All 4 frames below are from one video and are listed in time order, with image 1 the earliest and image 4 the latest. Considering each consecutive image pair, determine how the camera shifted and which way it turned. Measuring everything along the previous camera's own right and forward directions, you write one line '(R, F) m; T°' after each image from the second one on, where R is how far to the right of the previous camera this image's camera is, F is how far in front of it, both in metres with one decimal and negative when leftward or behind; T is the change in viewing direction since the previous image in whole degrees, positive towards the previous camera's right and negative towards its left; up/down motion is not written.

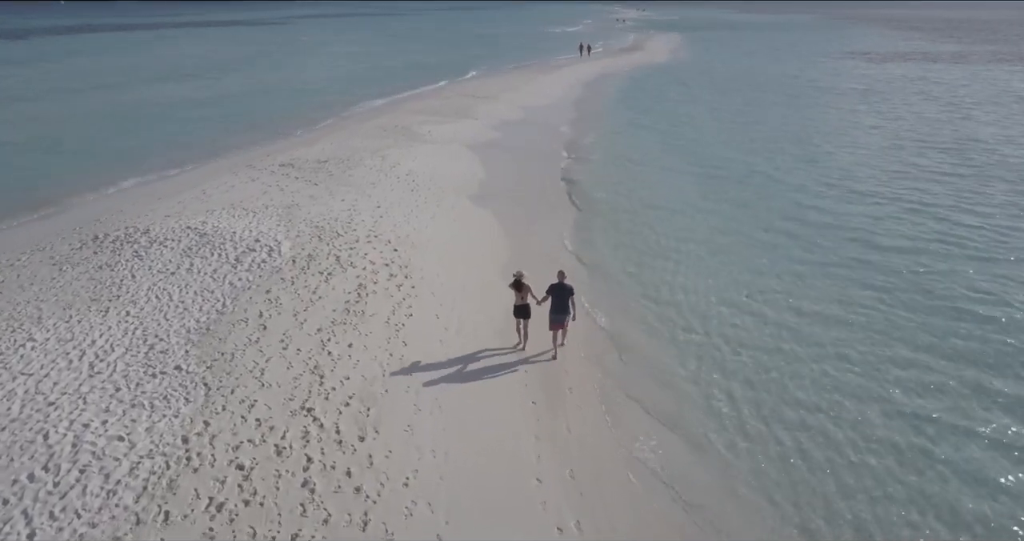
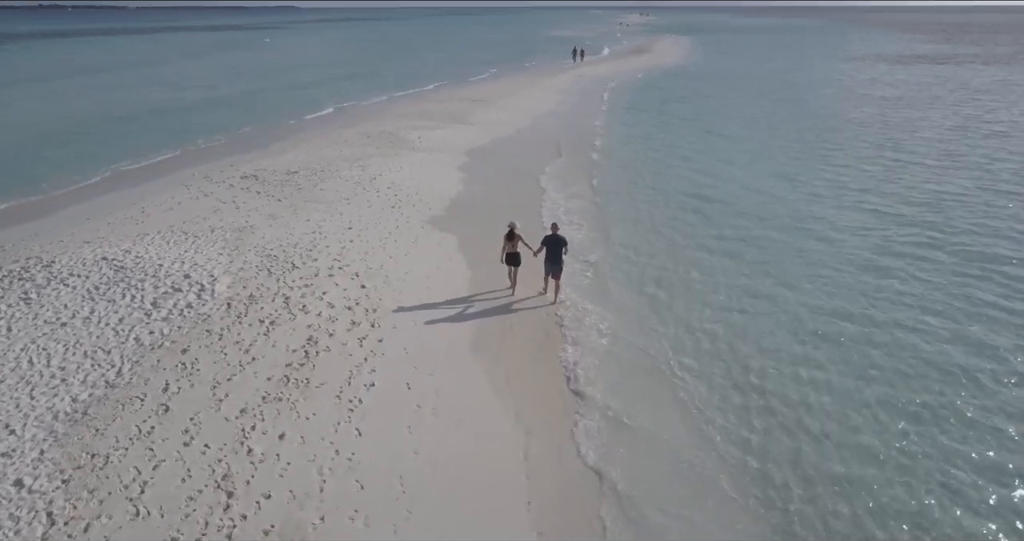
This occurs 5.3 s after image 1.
(+0.1, +3.2) m; 0°
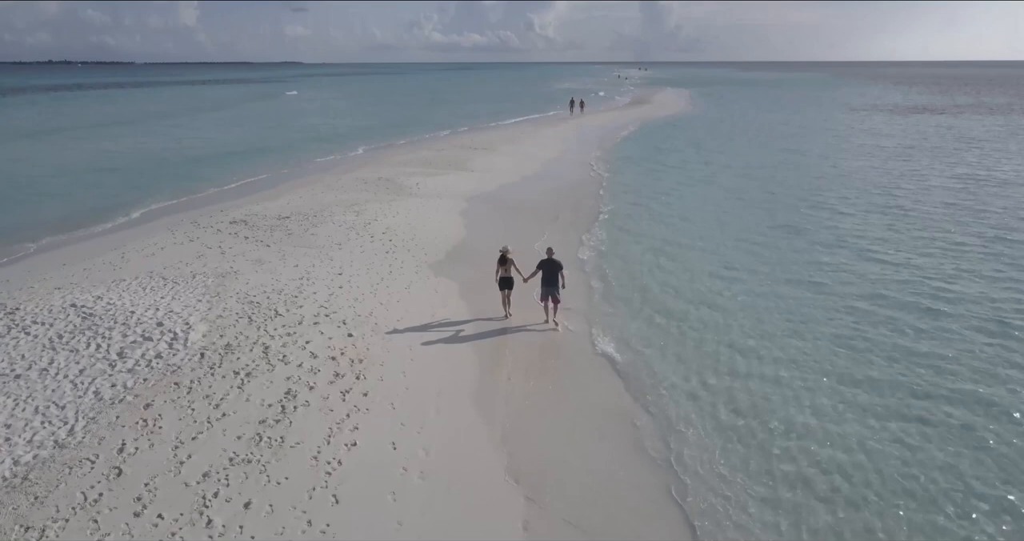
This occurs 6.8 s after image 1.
(0.0, +0.8) m; 0°
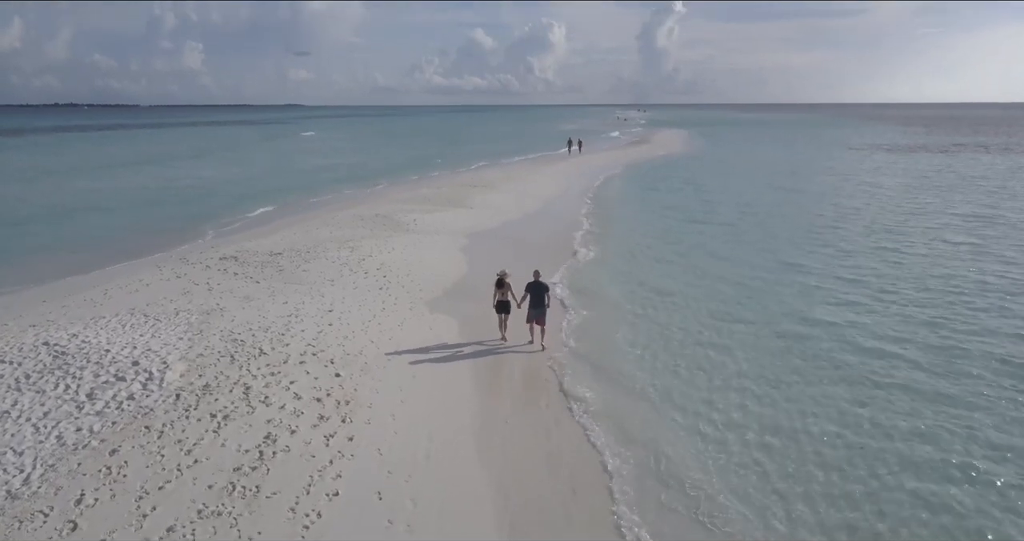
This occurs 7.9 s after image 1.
(0.0, +0.5) m; 0°
